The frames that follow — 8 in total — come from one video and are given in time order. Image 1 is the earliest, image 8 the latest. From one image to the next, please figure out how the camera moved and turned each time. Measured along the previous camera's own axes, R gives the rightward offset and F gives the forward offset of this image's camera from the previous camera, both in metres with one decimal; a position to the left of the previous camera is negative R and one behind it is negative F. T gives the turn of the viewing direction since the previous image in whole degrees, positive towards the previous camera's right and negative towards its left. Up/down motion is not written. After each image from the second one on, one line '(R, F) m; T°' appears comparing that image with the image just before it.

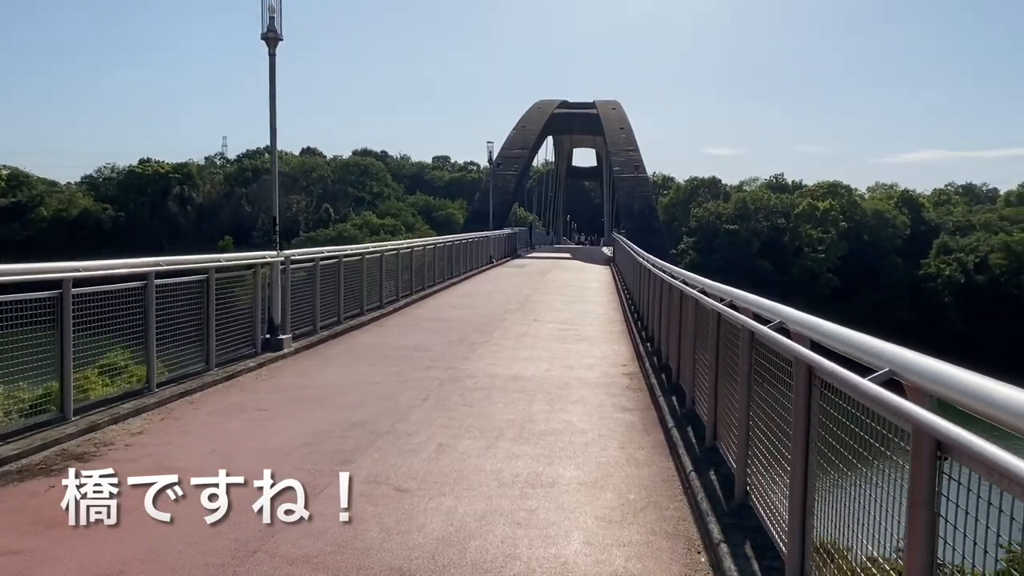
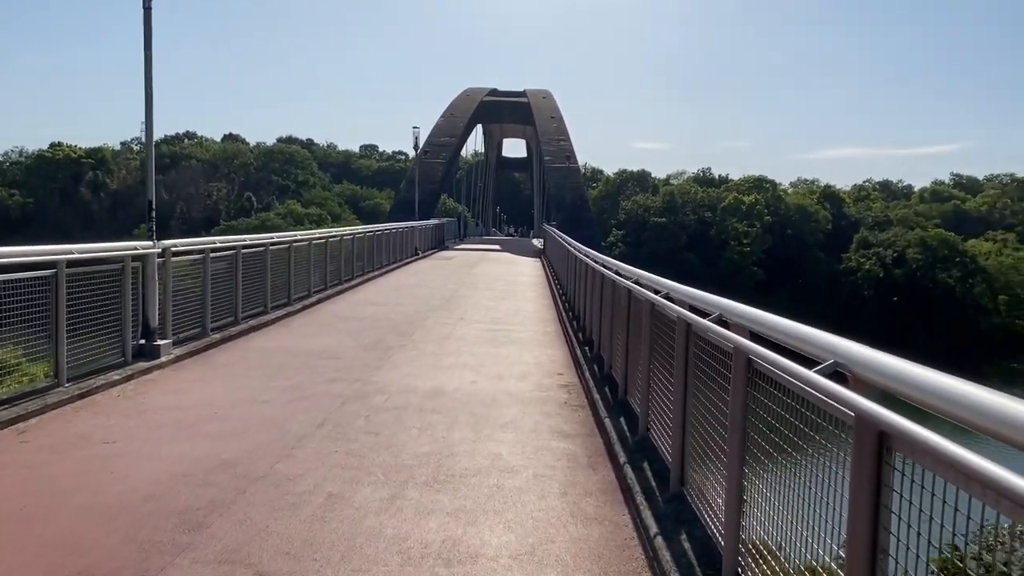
(+0.1, +1.4) m; +5°
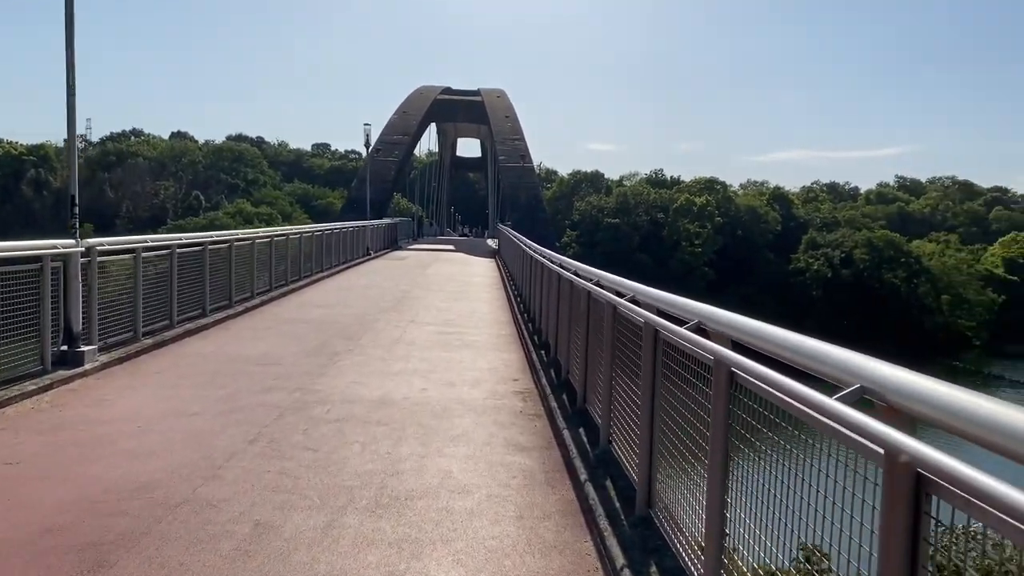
(0.0, +0.5) m; +3°
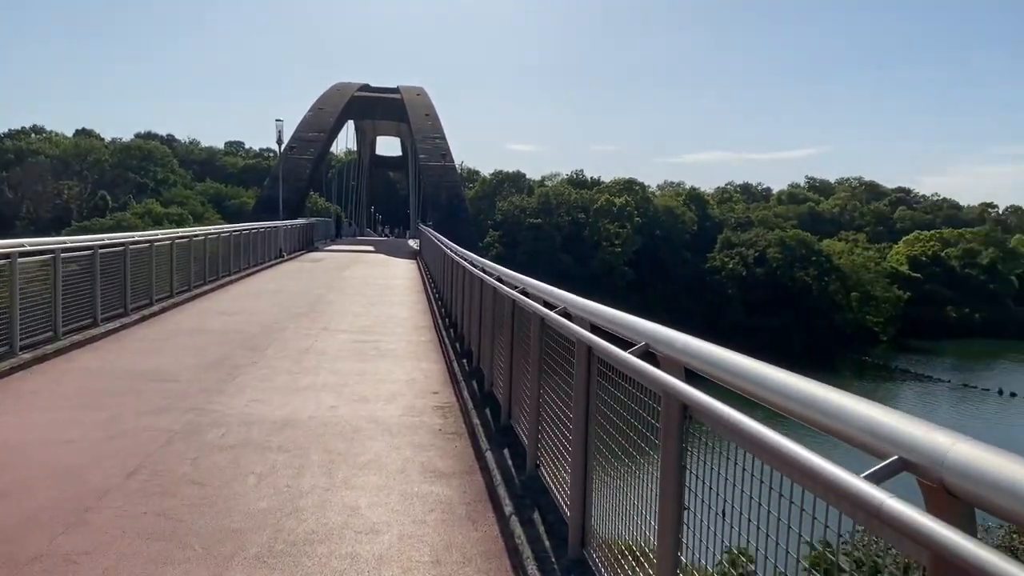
(0.0, +0.6) m; +5°
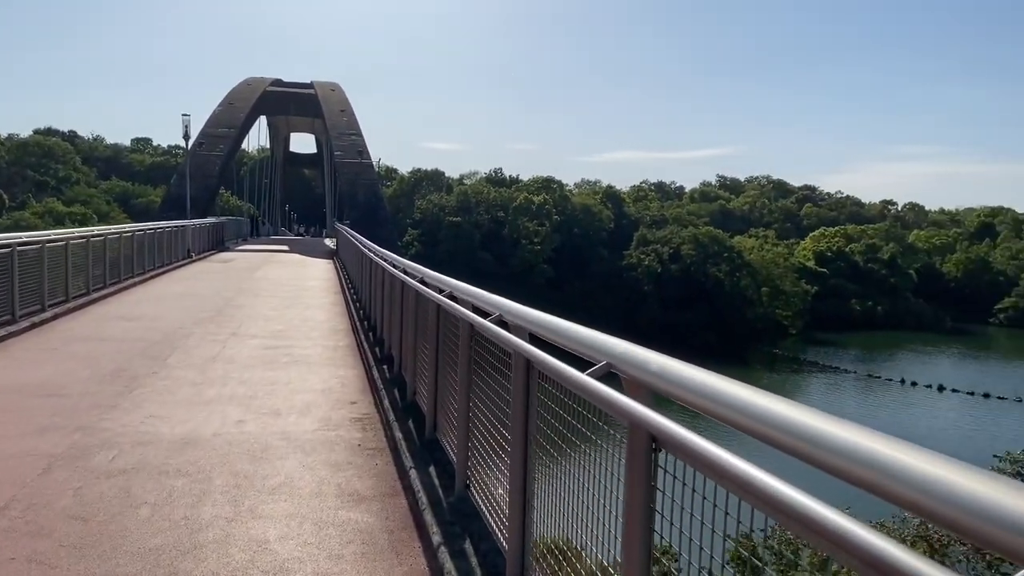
(0.0, +0.4) m; +5°
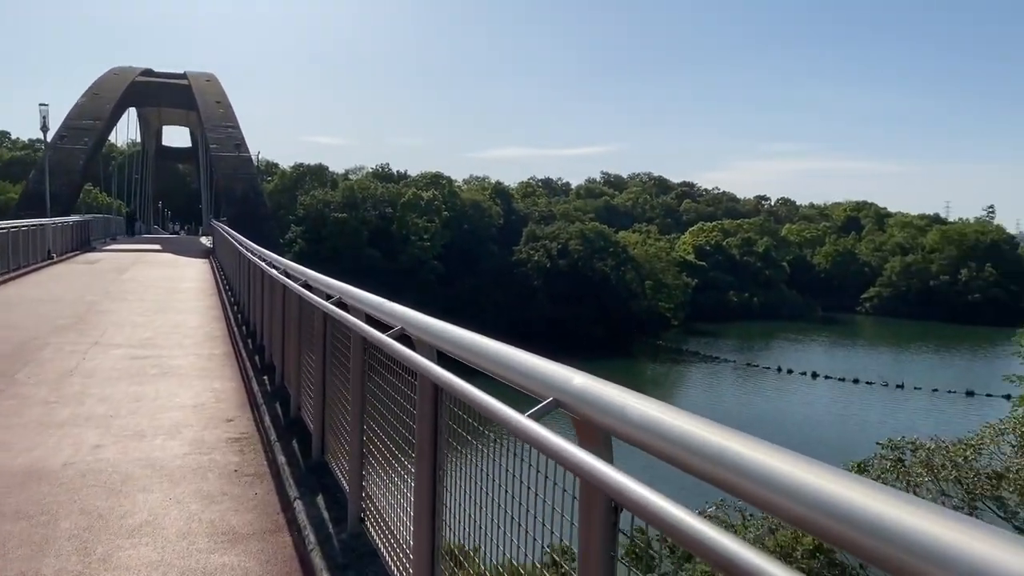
(0.0, +0.5) m; +7°
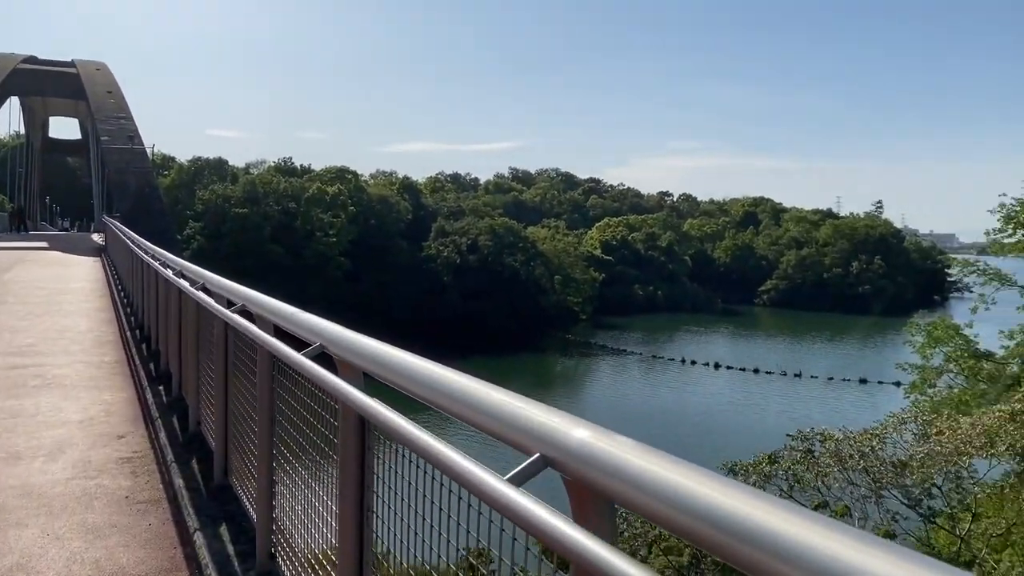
(-0.1, +0.4) m; +6°
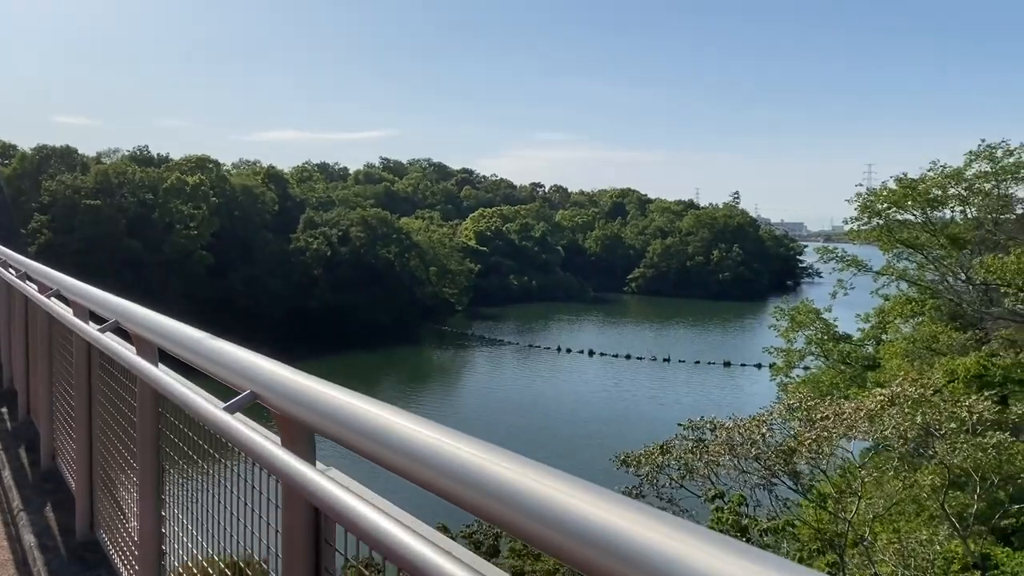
(-0.3, +0.7) m; +8°
